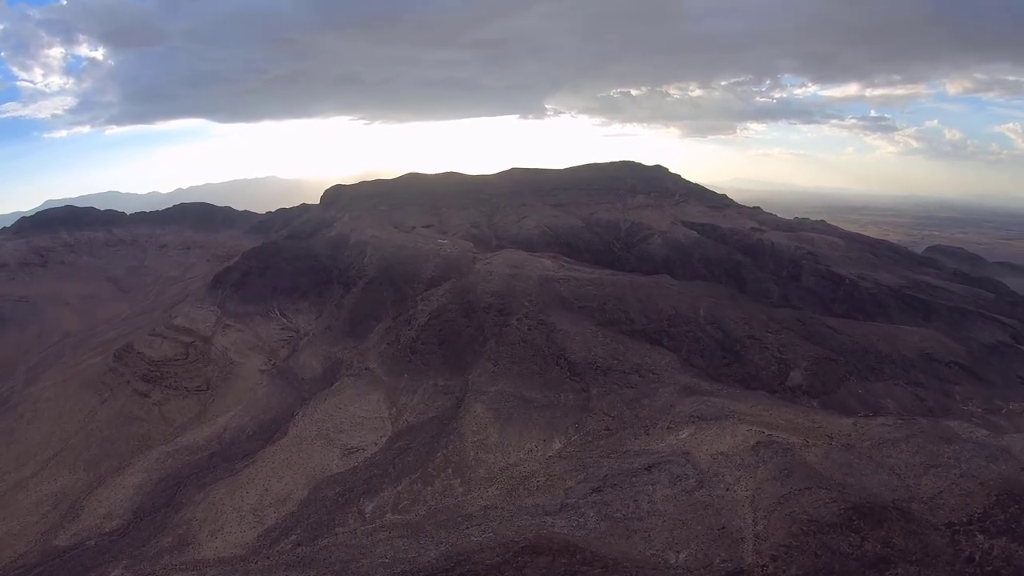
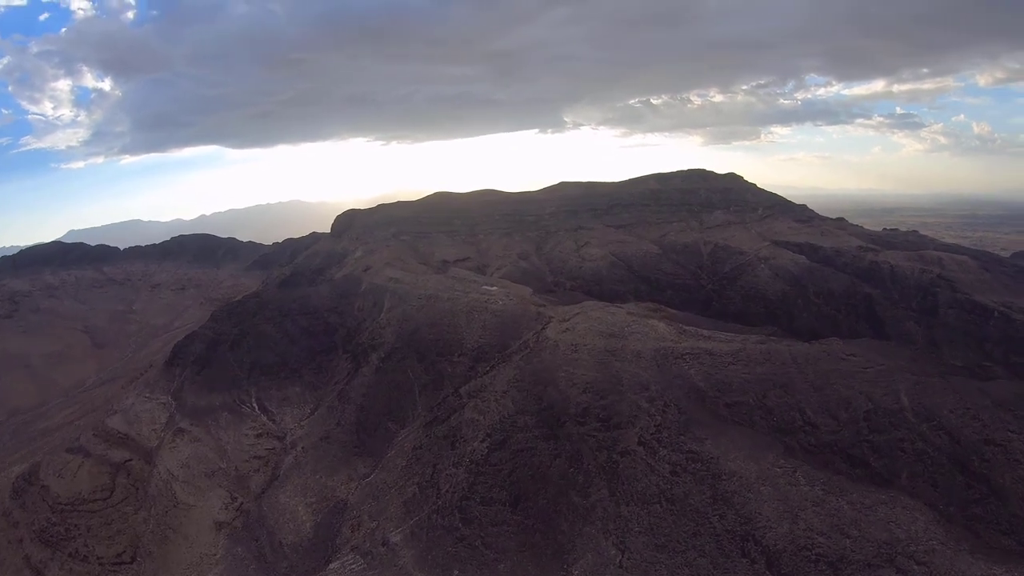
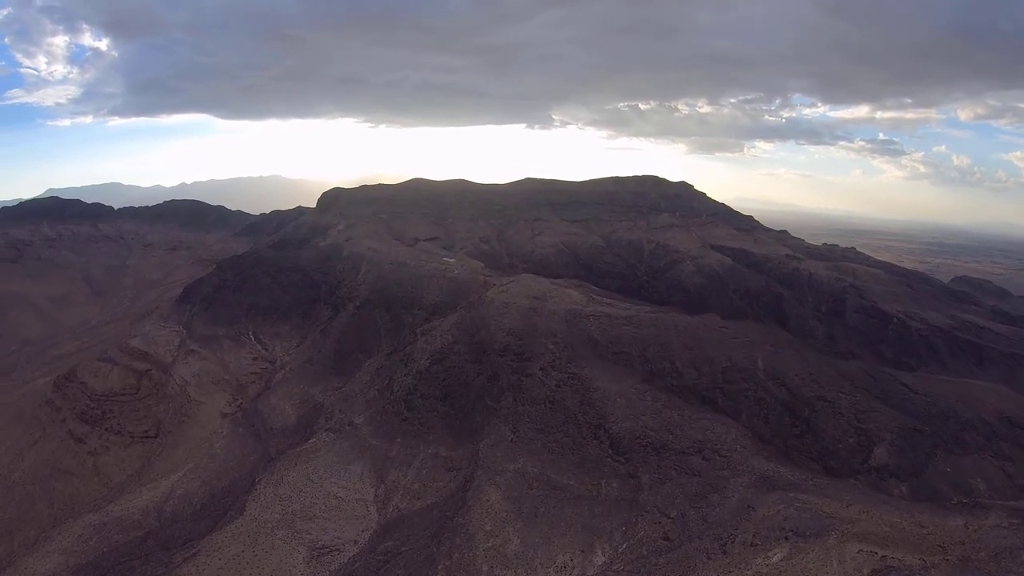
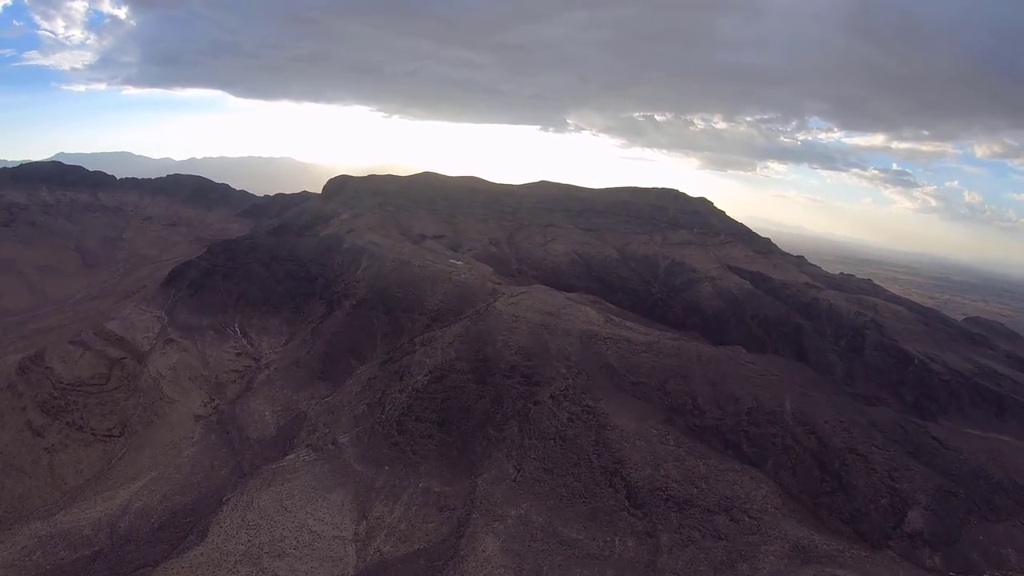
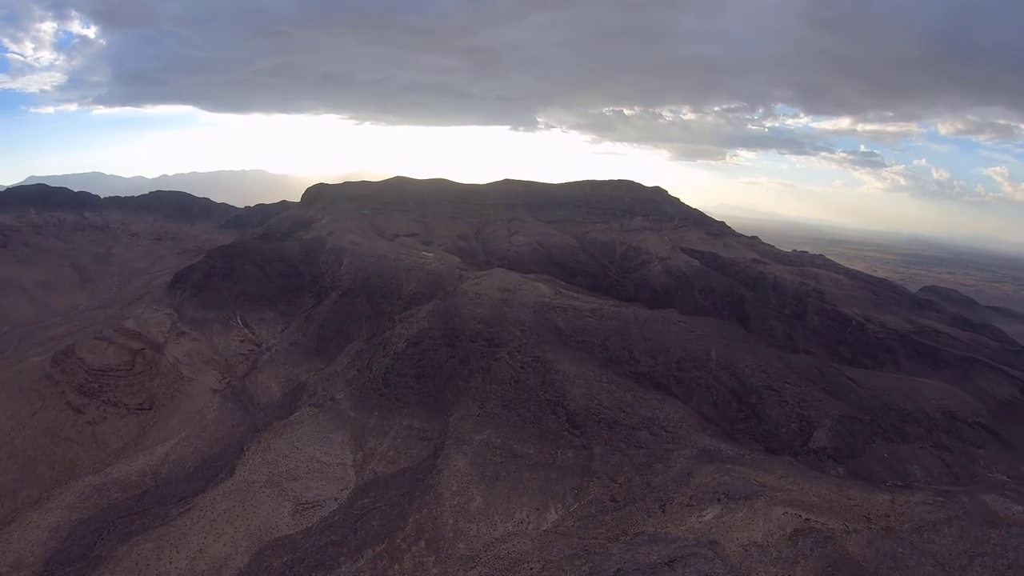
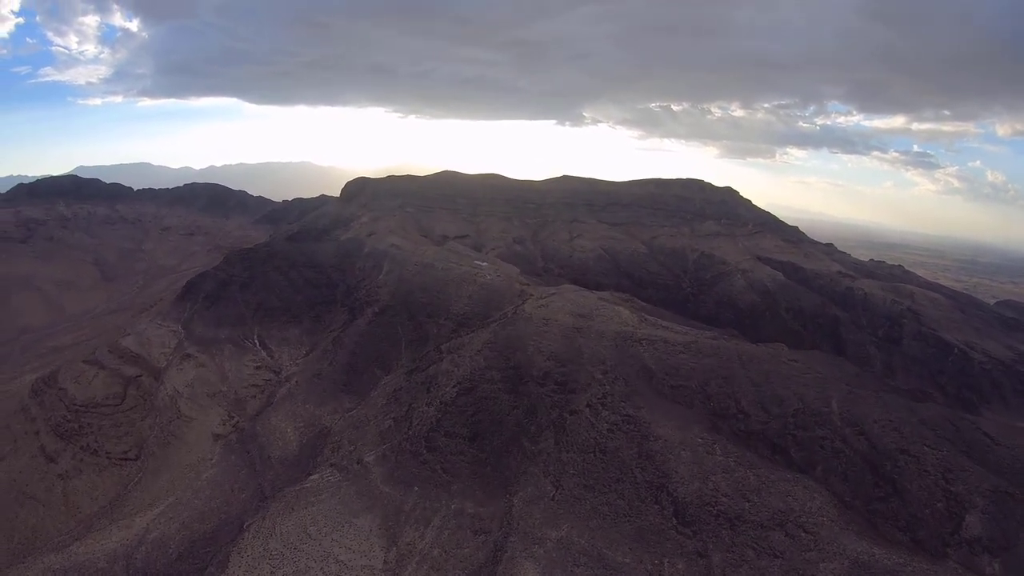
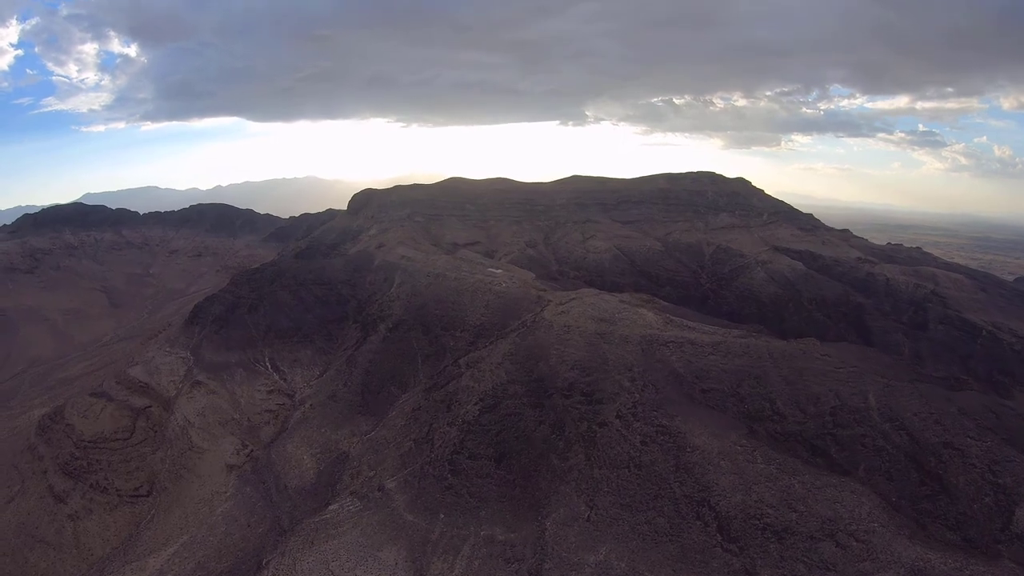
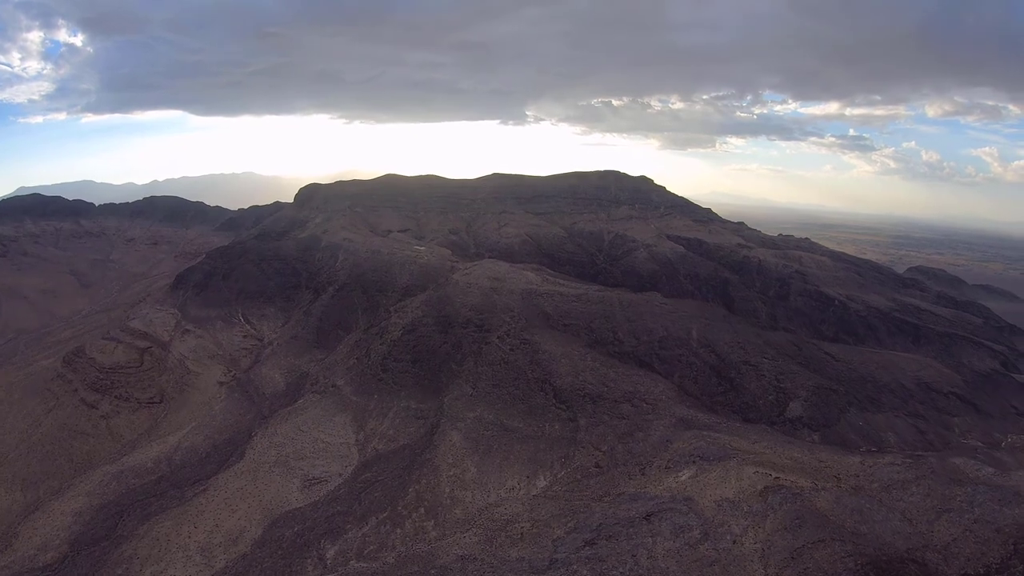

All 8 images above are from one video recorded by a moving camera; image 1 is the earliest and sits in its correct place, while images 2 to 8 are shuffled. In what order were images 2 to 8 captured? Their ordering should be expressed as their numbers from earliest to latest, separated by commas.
8, 5, 3, 4, 6, 7, 2
